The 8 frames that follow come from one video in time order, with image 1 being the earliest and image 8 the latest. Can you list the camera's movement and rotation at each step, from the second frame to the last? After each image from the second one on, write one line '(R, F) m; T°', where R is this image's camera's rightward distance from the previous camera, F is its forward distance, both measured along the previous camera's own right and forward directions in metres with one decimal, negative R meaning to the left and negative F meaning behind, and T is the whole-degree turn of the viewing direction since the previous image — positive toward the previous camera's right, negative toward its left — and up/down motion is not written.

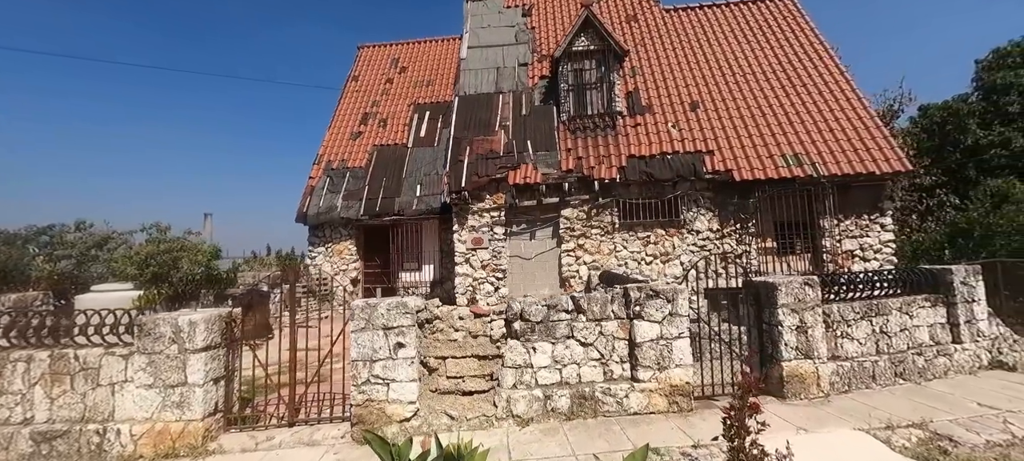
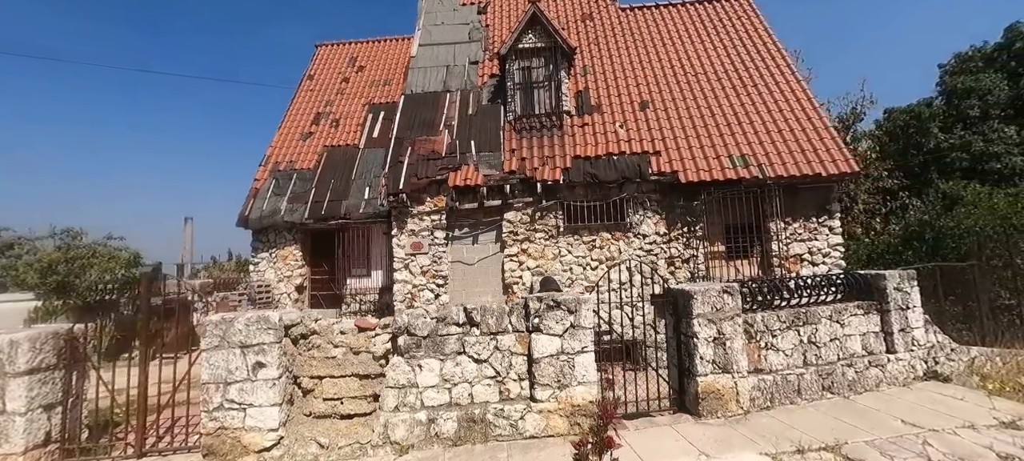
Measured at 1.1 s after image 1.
(+1.0, +0.4) m; +1°
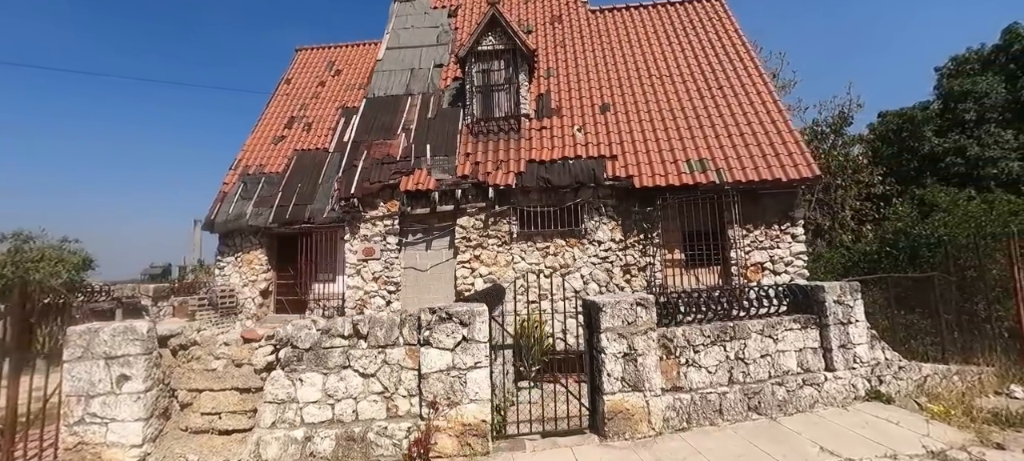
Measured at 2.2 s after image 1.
(+1.1, +0.3) m; -2°
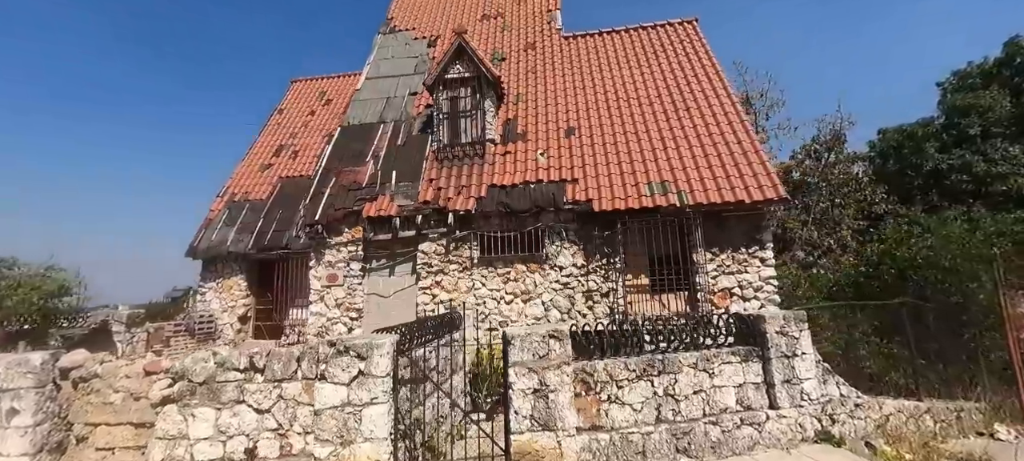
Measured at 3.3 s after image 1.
(+1.1, +0.2) m; -3°
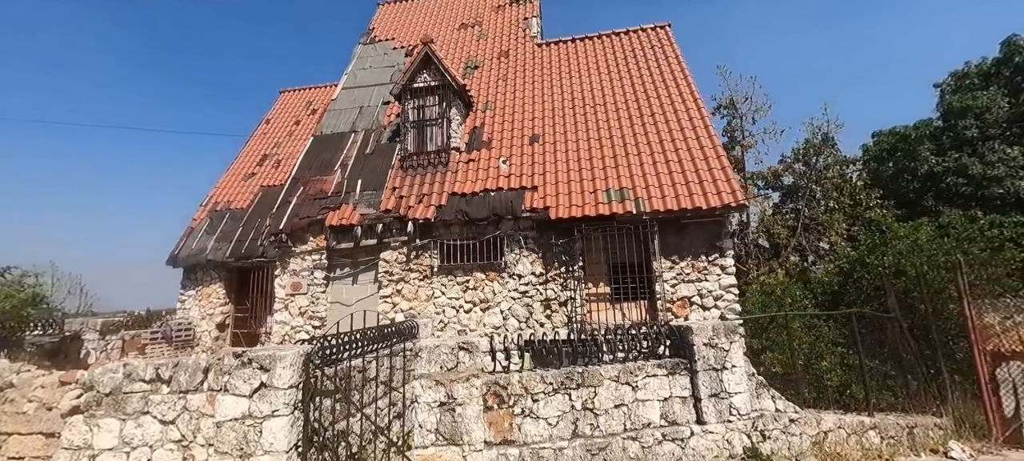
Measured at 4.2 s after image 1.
(+1.0, +0.1) m; -2°
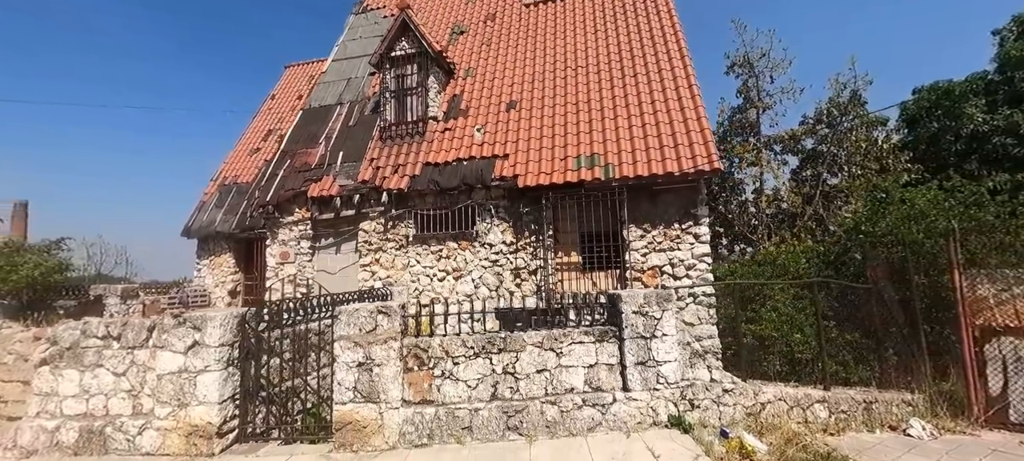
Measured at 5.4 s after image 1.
(+1.2, 0.0) m; -5°
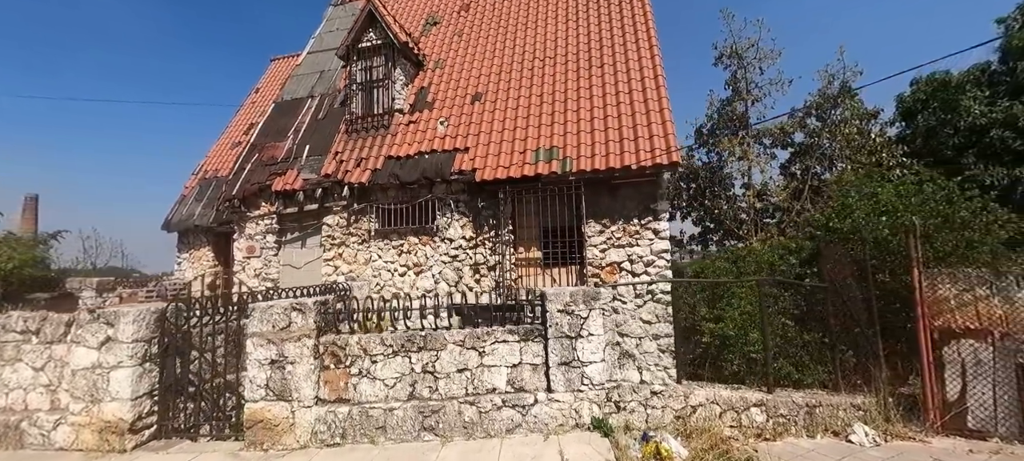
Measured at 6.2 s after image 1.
(+0.9, +0.1) m; -1°
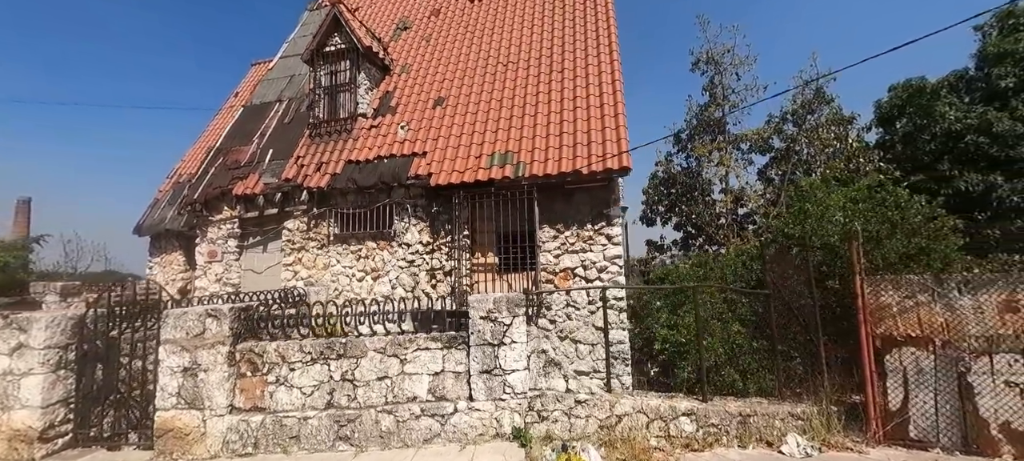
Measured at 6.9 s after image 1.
(+0.7, +0.1) m; 0°
